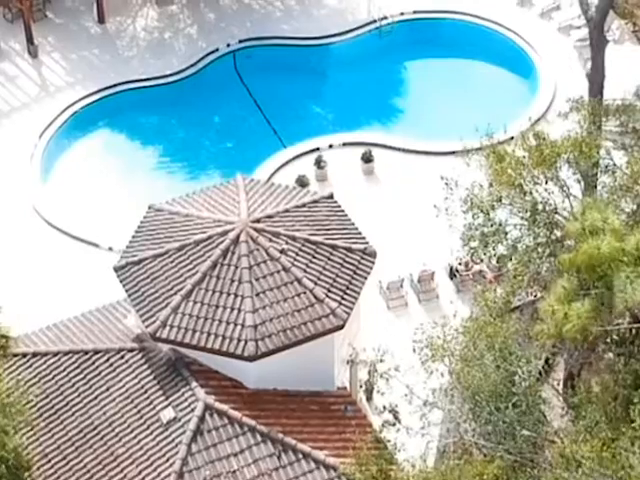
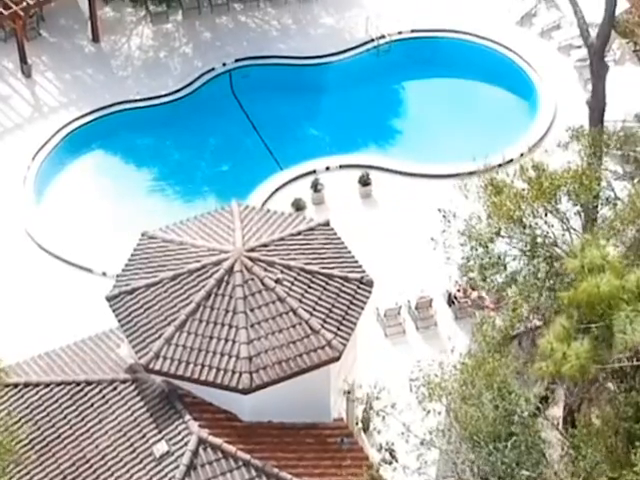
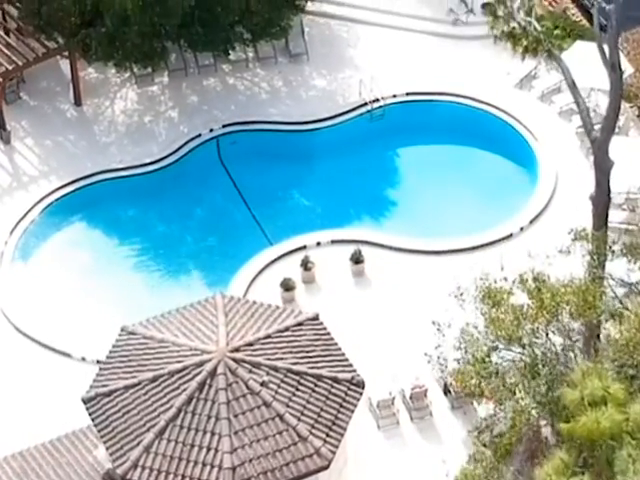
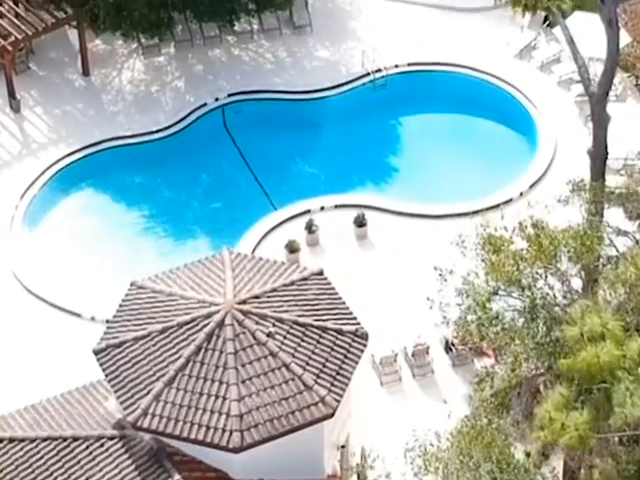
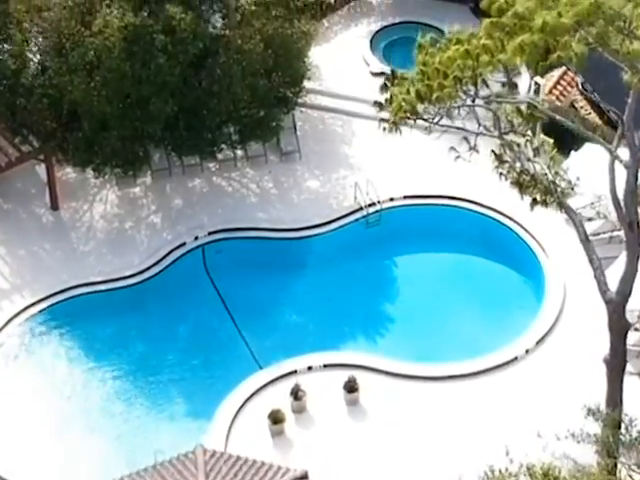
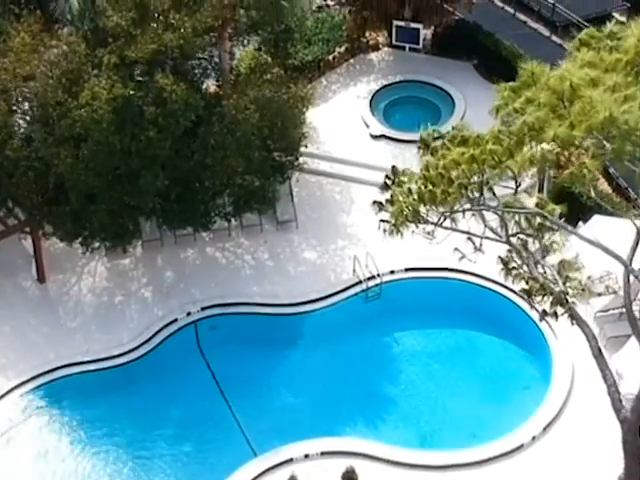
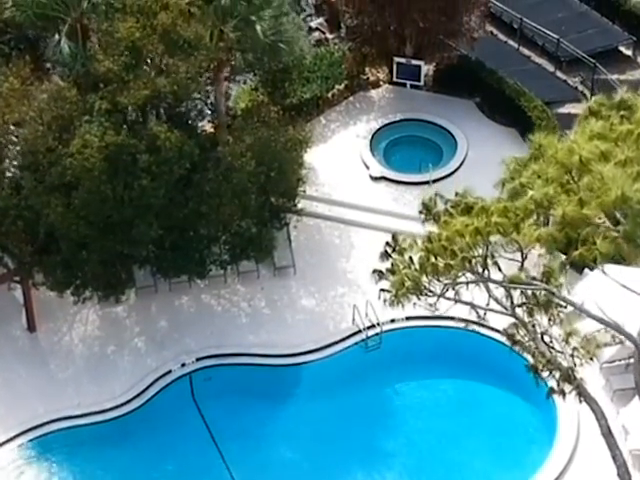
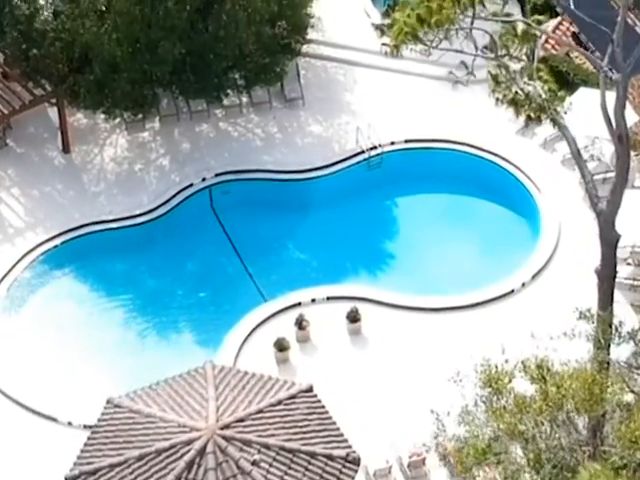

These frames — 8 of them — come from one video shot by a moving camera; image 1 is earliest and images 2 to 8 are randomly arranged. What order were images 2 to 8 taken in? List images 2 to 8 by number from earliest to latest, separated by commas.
2, 4, 3, 8, 5, 6, 7
